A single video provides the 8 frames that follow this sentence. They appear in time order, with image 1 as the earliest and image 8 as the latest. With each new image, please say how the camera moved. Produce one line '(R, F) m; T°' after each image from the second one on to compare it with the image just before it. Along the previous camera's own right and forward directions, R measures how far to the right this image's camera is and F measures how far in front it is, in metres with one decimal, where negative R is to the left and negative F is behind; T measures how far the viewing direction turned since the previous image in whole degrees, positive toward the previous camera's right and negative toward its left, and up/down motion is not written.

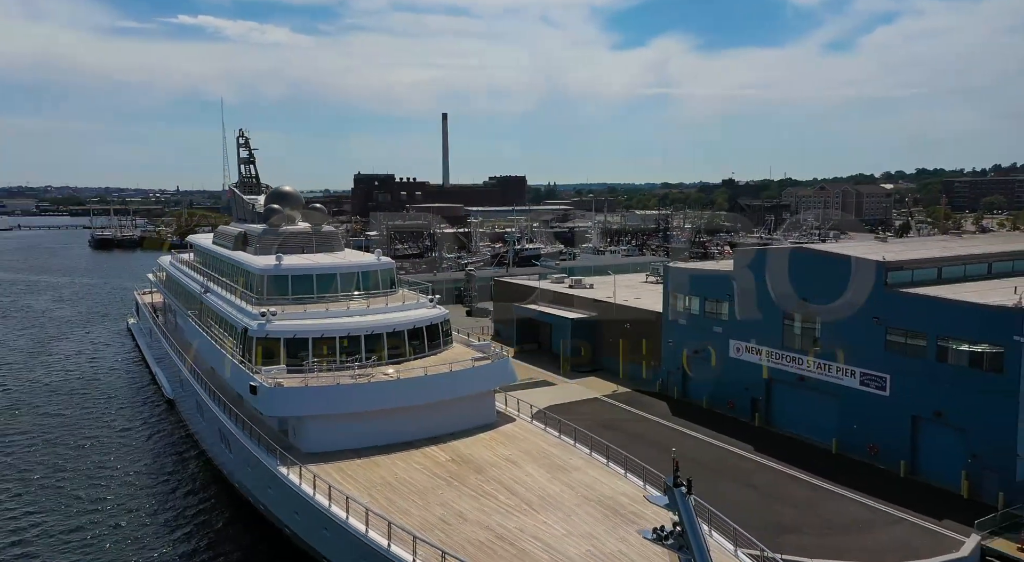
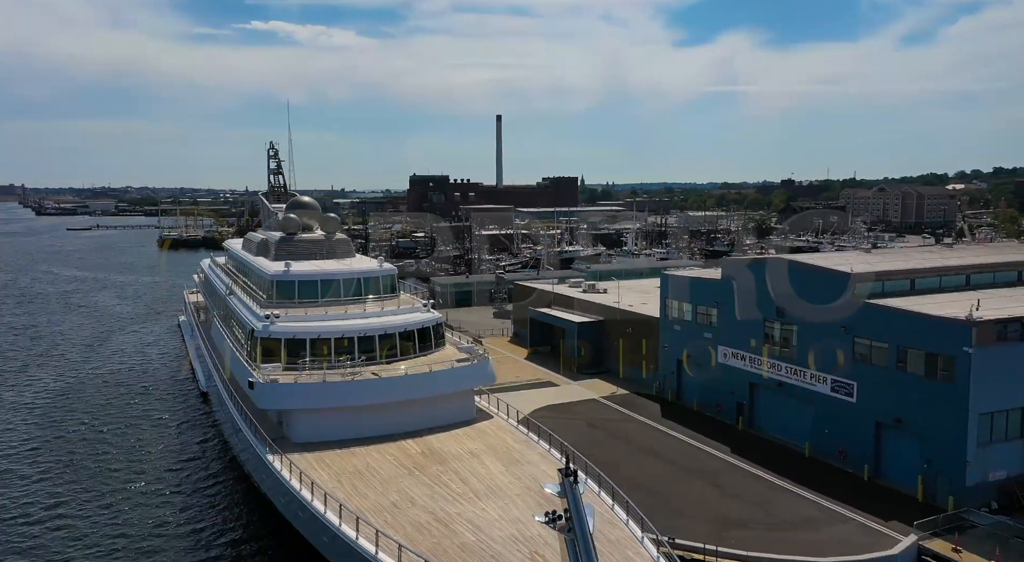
(+1.6, -1.0) m; -4°
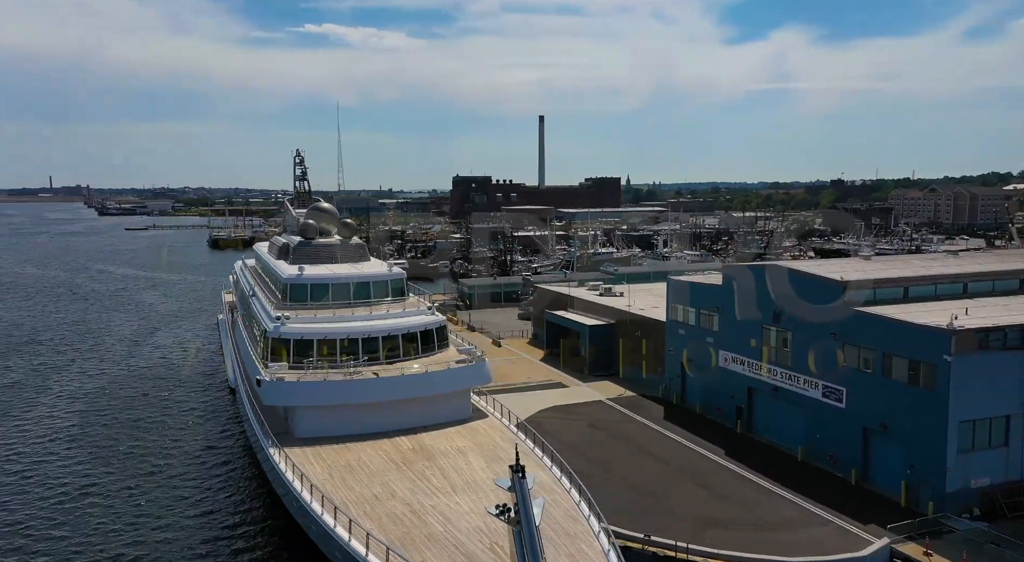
(+1.1, -0.6) m; -3°
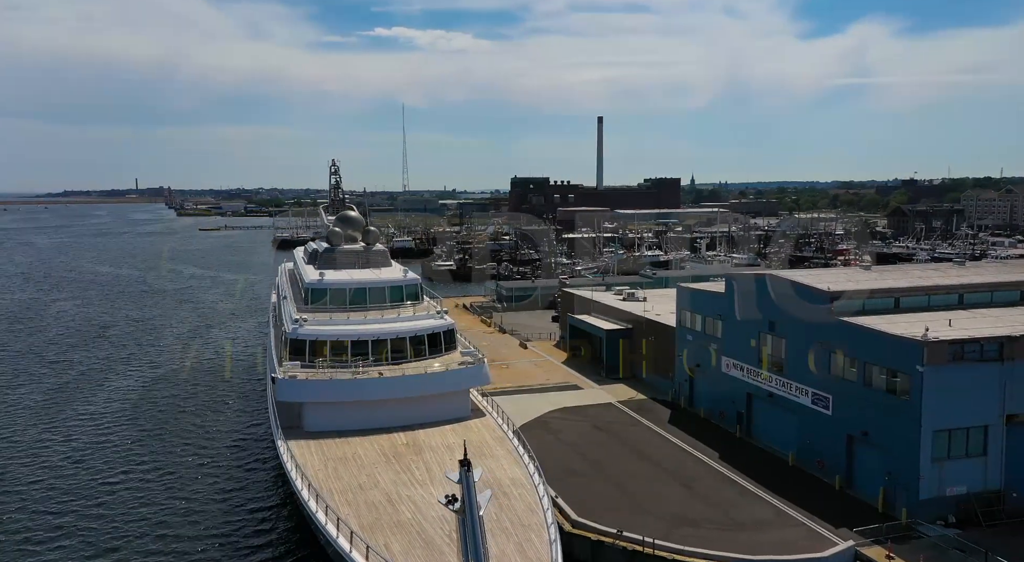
(+1.4, -0.9) m; -4°
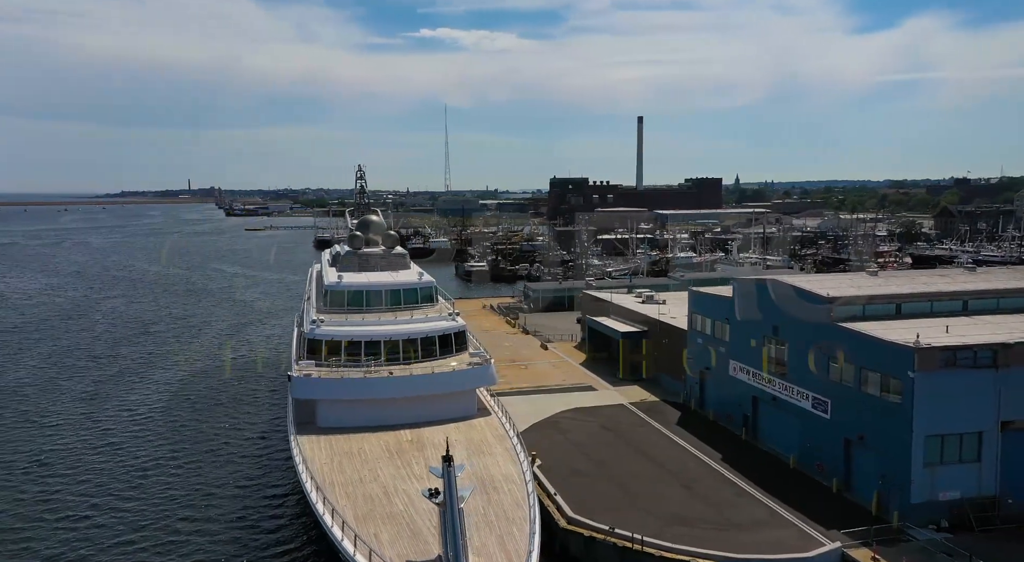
(+0.8, -0.6) m; -3°
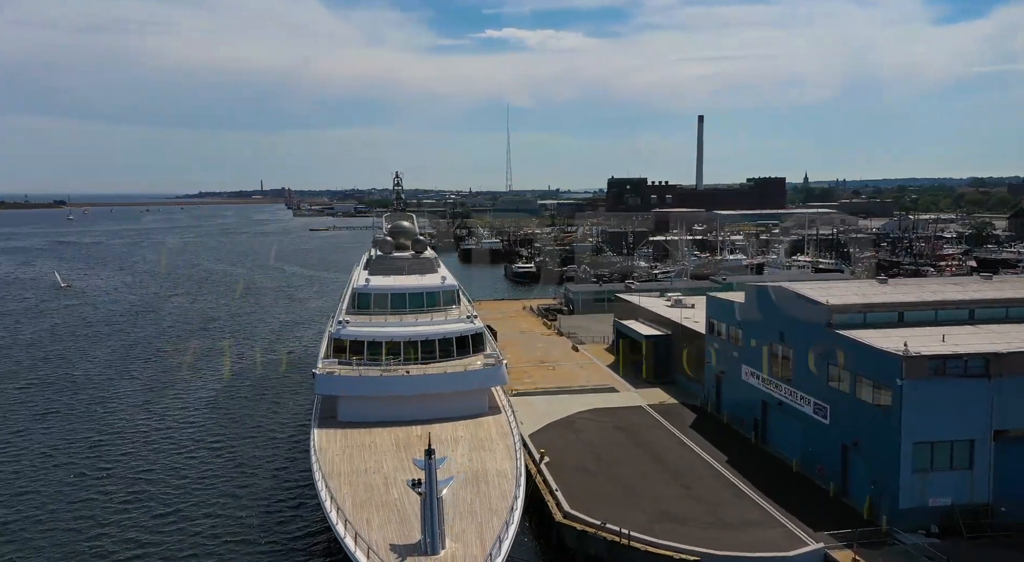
(+1.2, -0.8) m; -4°
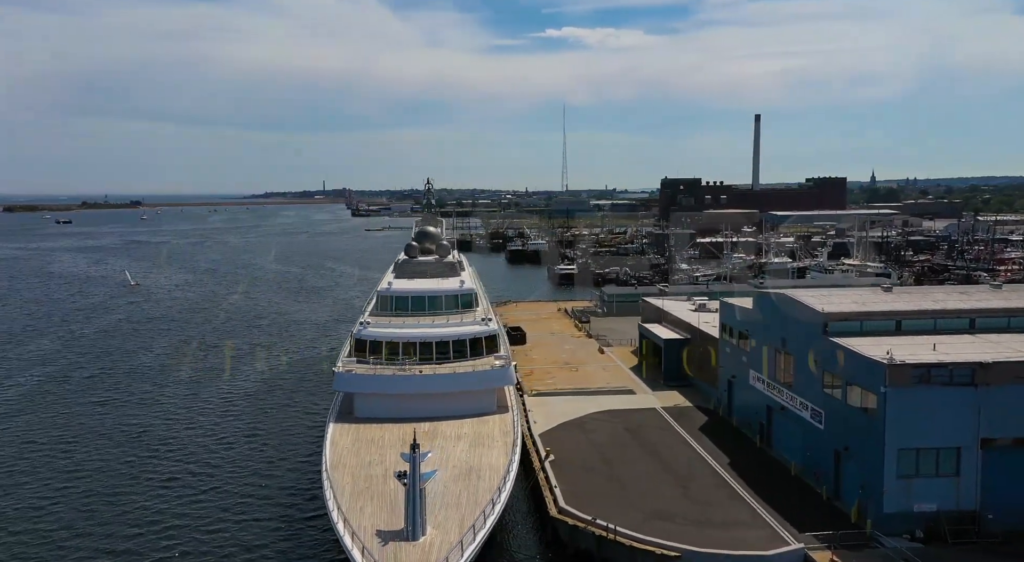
(+1.2, -0.8) m; -4°
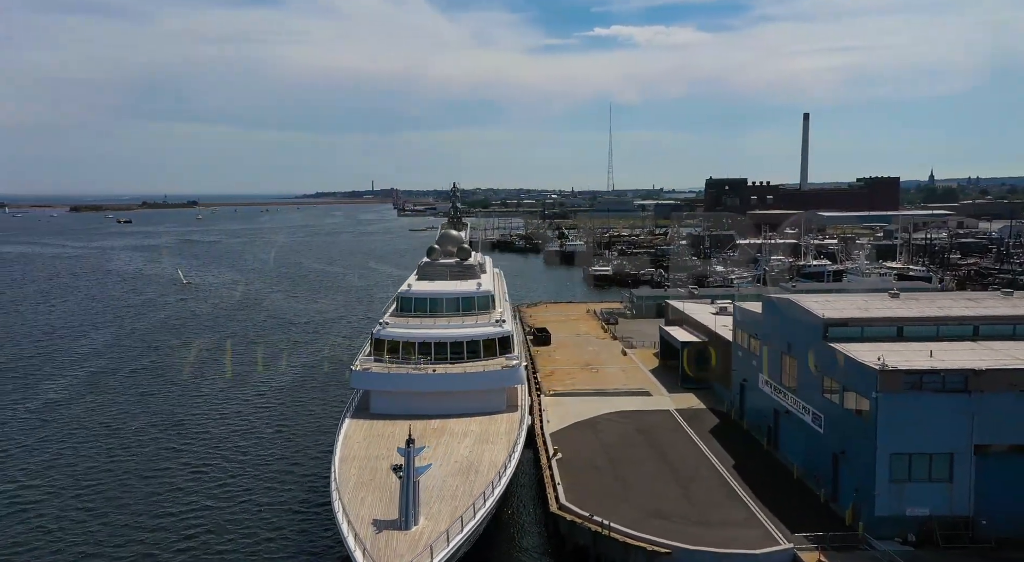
(+0.9, -0.6) m; -3°
